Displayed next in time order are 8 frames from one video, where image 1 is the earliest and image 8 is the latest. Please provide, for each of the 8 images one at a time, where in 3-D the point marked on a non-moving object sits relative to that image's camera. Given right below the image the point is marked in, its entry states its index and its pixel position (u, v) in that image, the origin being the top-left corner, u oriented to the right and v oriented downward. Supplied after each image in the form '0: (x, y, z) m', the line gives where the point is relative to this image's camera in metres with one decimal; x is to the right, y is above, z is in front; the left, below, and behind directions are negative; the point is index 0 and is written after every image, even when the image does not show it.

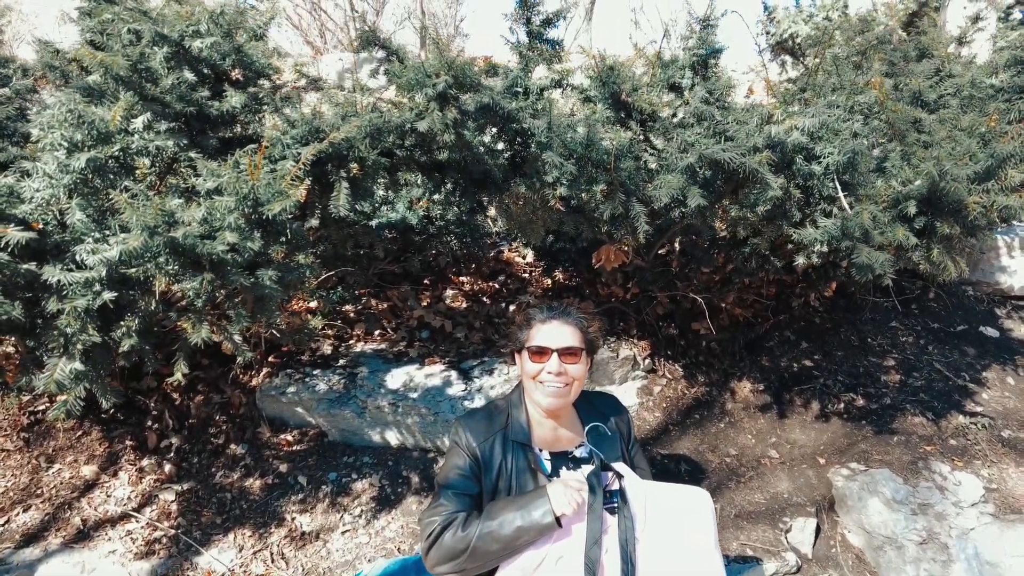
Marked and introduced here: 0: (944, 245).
0: (+1.9, +0.2, +3.0) m
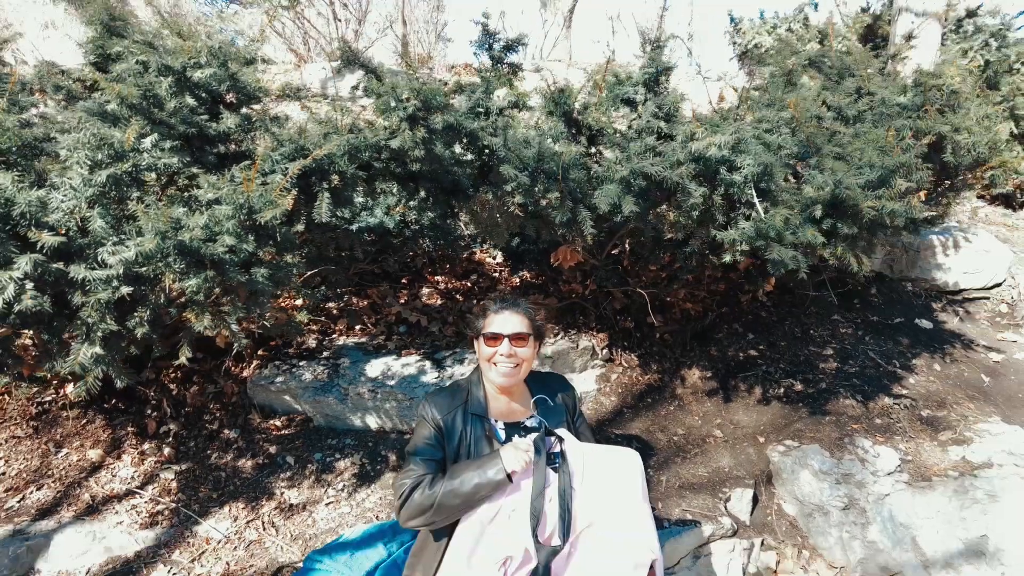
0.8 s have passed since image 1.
0: (+1.7, +0.2, +3.5) m
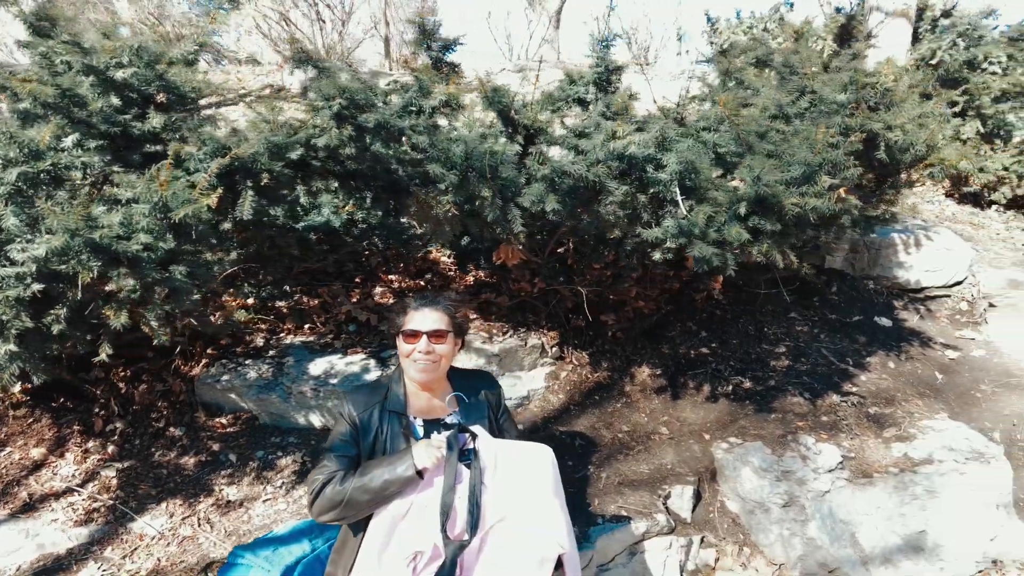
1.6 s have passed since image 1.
0: (+1.4, +0.3, +3.5) m
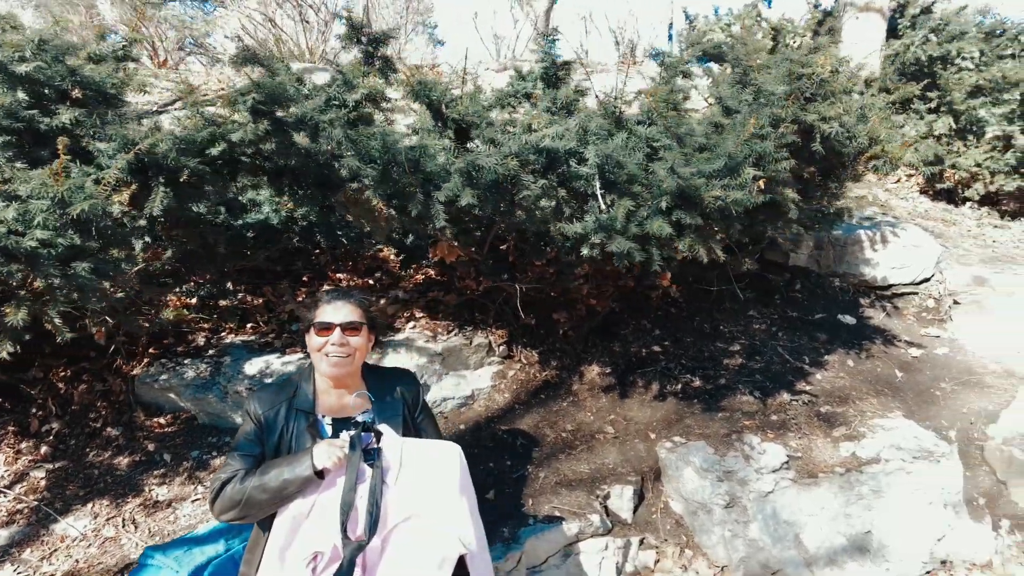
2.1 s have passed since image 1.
0: (+1.0, +0.3, +3.4) m
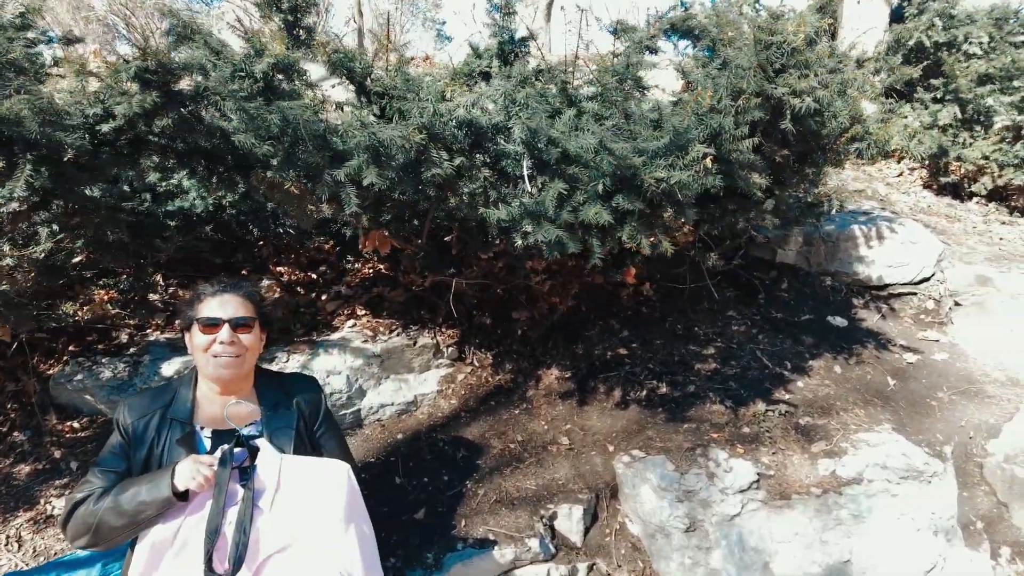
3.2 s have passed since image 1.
0: (+0.6, +0.3, +3.0) m
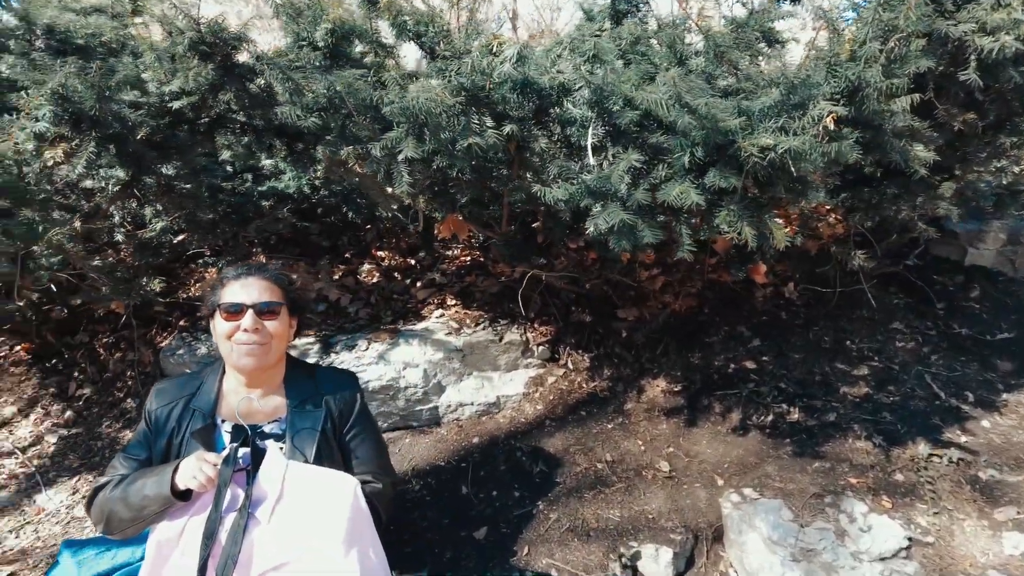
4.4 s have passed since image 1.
0: (+0.8, +0.3, +2.3) m
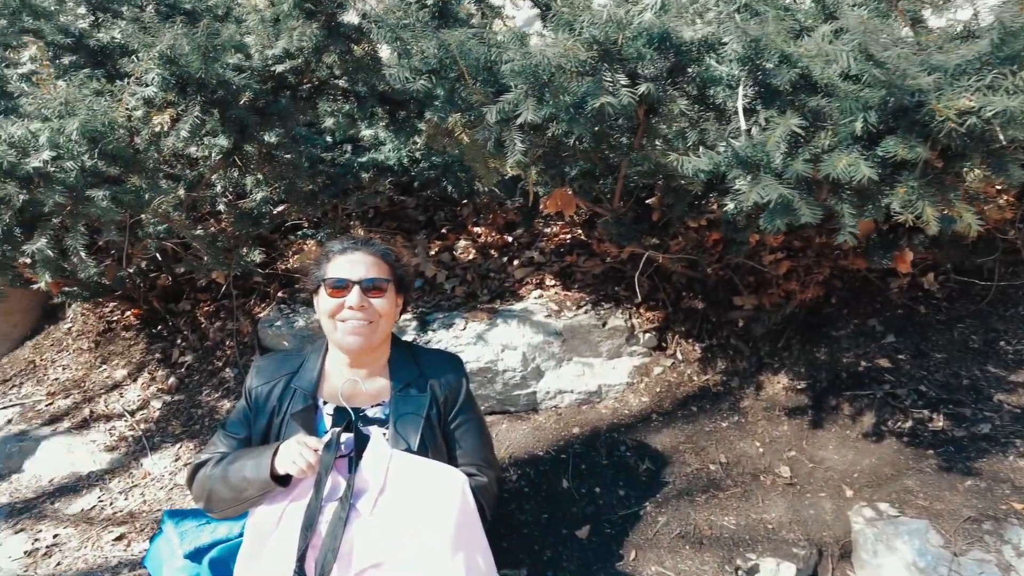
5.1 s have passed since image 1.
0: (+1.2, +0.3, +2.0) m
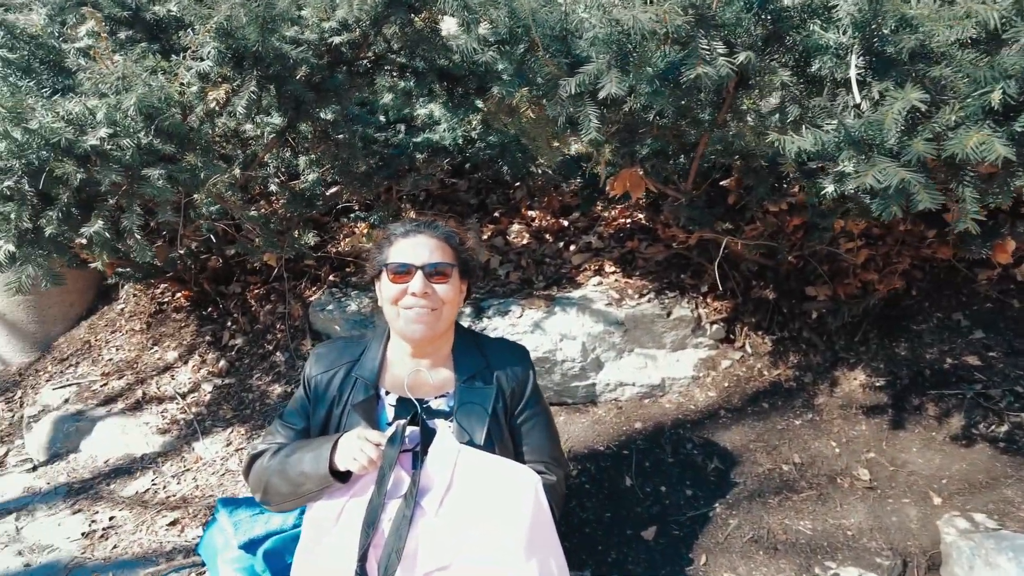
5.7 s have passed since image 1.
0: (+1.5, +0.3, +1.7) m
